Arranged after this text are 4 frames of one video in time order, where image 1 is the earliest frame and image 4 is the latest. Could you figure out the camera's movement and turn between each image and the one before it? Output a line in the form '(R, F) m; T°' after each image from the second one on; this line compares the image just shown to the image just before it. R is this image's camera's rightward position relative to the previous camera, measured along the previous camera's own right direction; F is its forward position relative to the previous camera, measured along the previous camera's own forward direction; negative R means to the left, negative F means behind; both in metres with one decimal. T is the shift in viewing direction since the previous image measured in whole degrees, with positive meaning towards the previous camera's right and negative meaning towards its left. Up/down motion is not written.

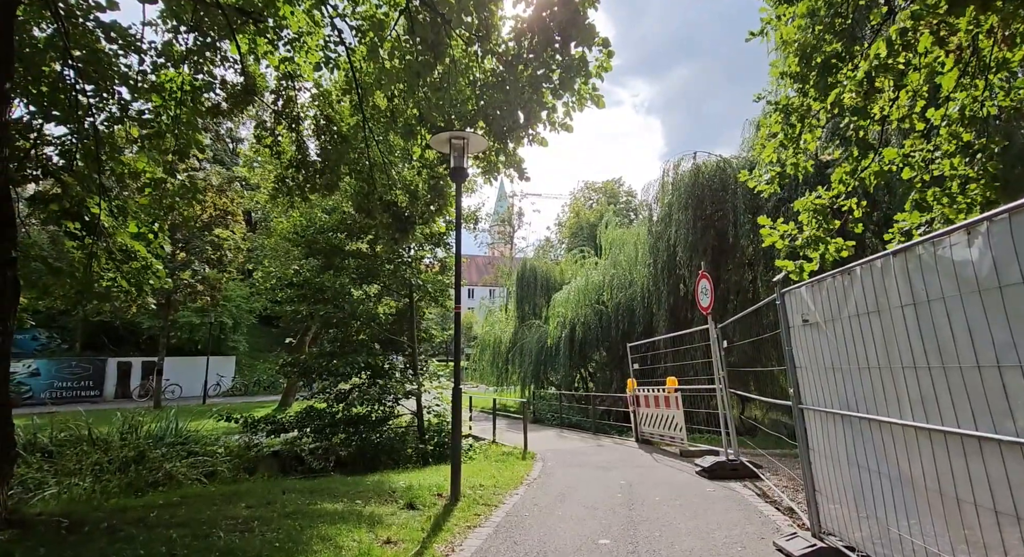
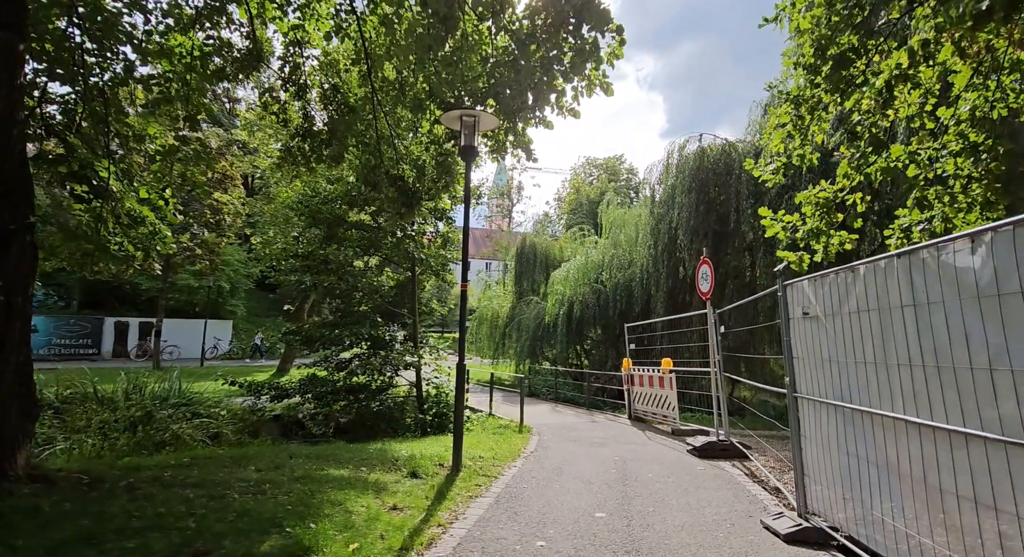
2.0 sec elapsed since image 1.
(-0.1, -0.1) m; +1°
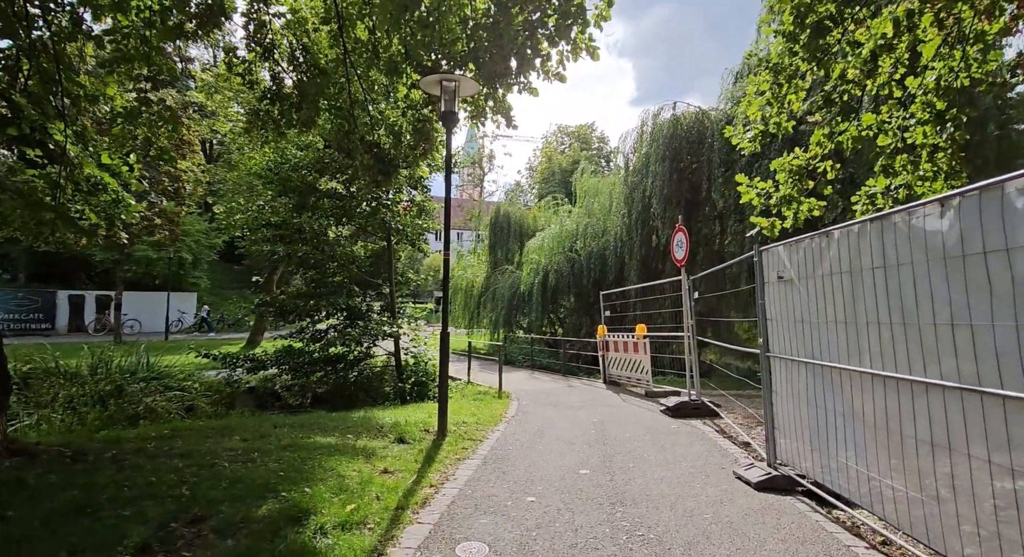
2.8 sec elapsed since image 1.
(-0.2, 0.0) m; +3°
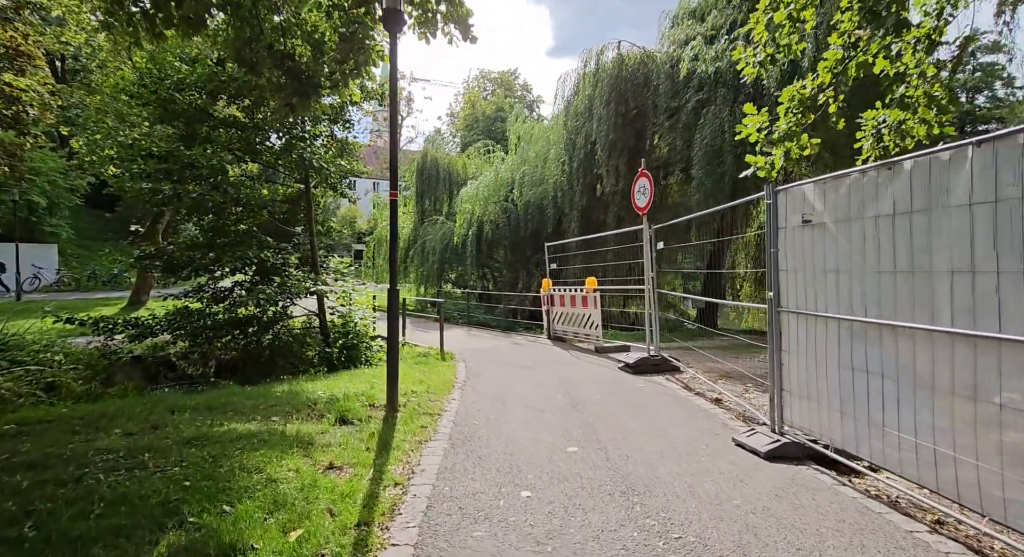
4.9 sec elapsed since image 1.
(-0.5, +1.0) m; +10°
